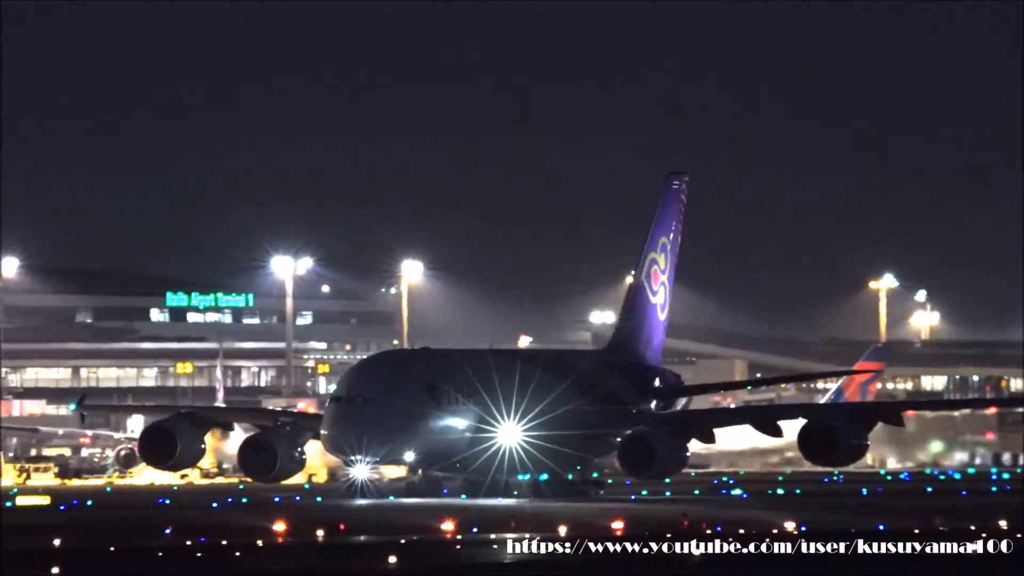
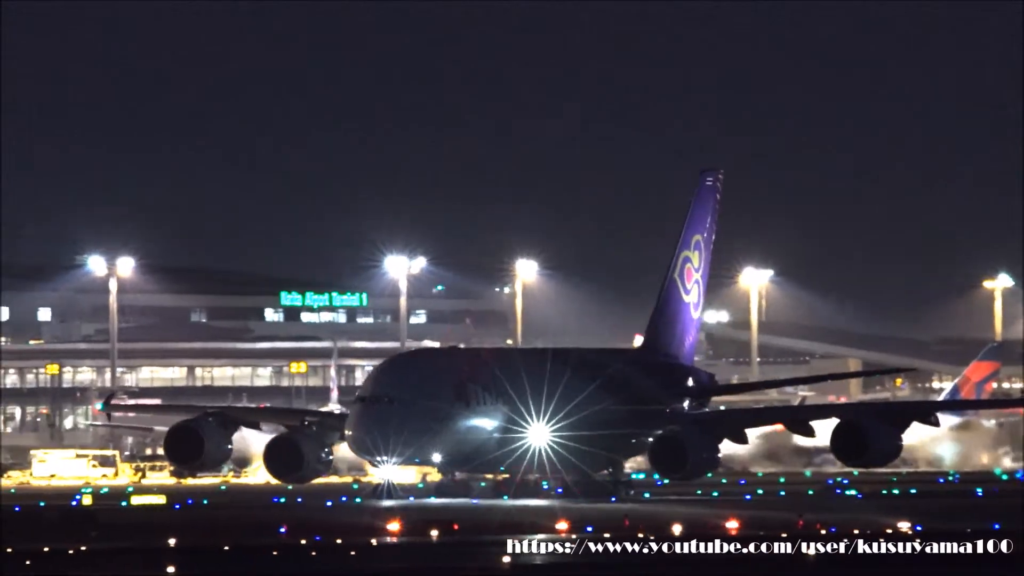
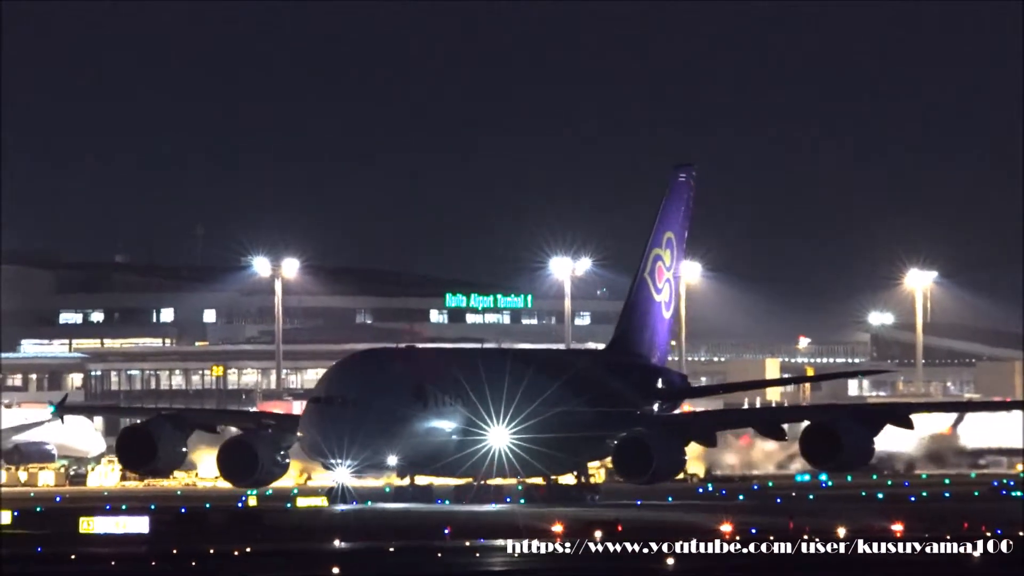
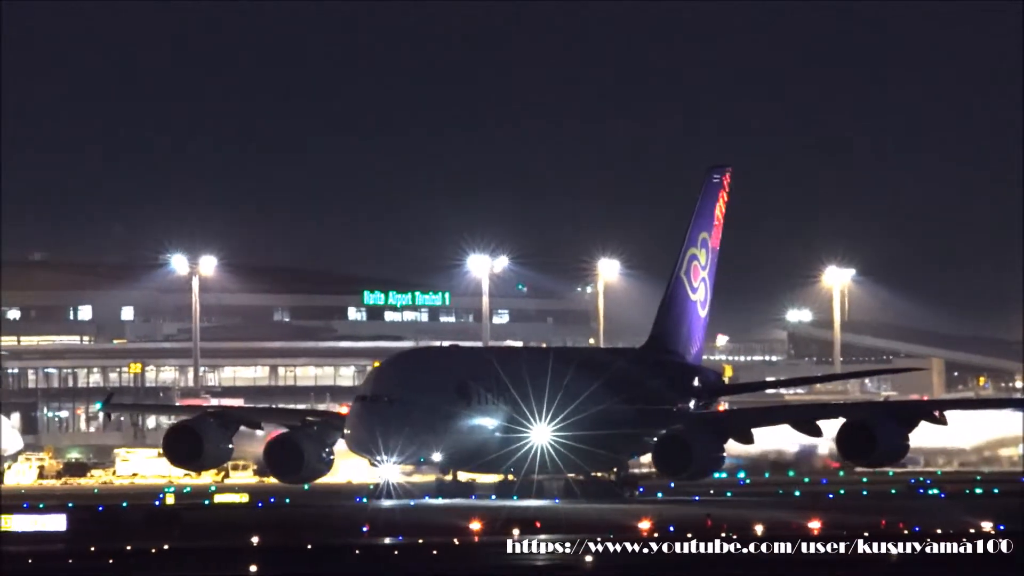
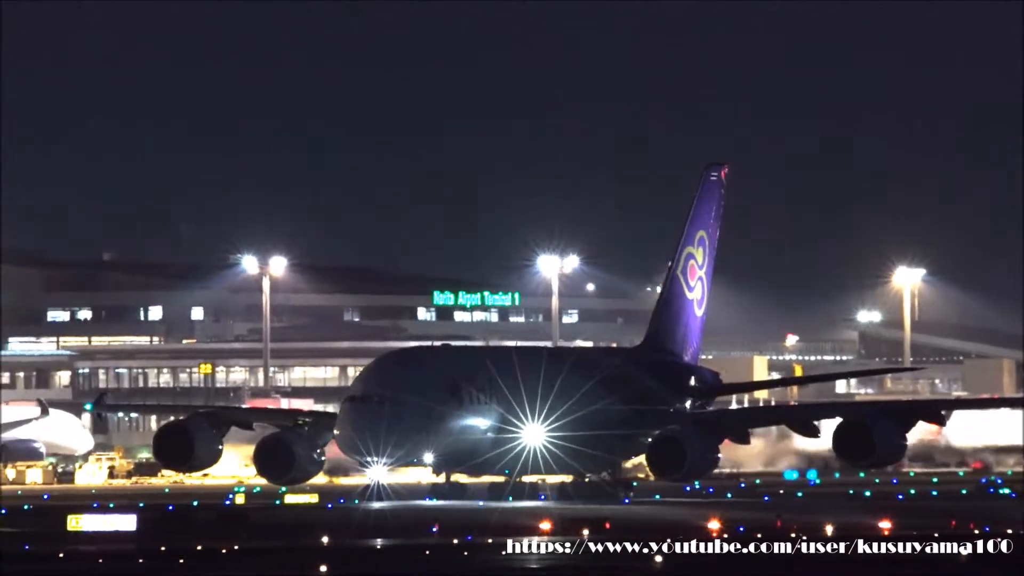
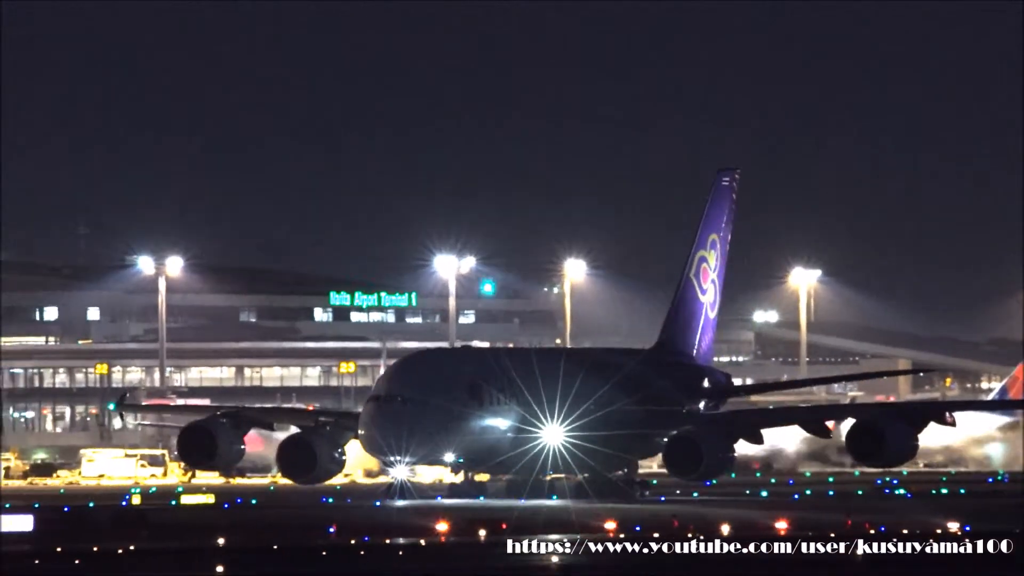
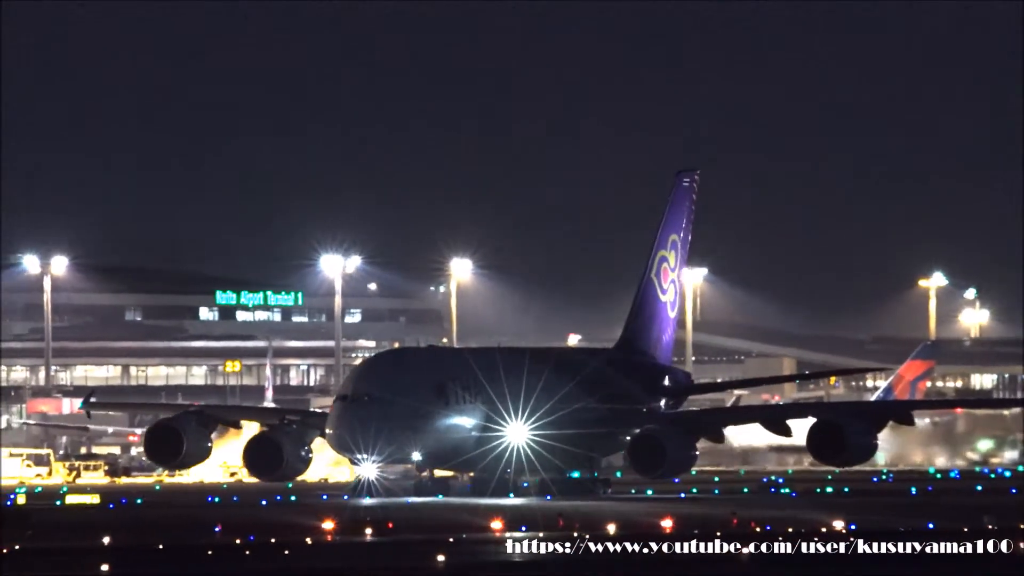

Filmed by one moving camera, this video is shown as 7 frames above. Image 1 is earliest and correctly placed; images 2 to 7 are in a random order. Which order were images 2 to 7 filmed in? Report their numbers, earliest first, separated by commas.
7, 2, 6, 4, 5, 3
